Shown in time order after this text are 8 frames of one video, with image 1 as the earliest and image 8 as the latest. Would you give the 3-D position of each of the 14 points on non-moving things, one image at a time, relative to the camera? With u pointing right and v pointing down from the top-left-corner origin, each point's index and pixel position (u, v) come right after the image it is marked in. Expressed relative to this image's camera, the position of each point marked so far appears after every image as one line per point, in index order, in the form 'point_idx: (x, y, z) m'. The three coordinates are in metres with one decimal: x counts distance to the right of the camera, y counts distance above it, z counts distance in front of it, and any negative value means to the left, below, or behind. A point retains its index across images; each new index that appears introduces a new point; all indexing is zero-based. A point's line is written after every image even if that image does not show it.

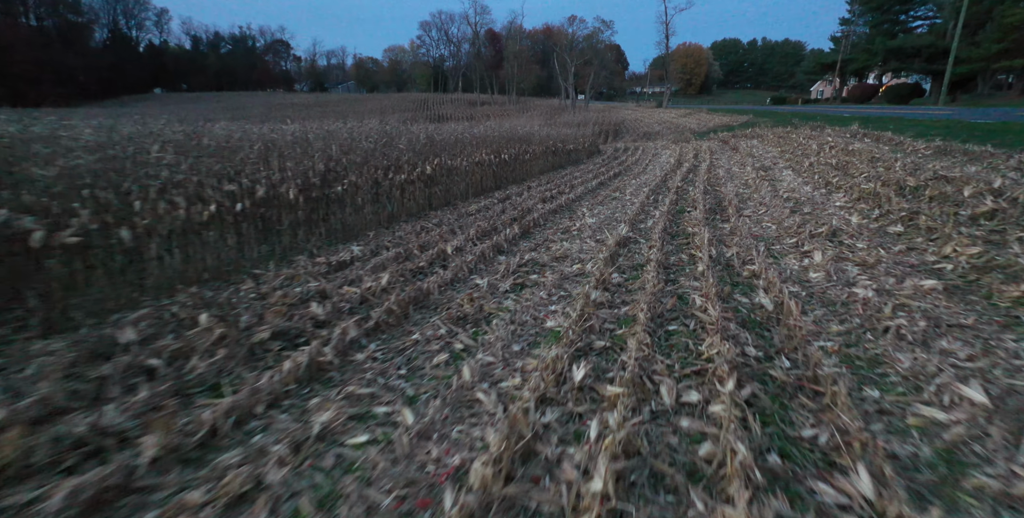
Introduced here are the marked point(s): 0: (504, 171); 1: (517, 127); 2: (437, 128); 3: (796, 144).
0: (-0.4, +2.1, +12.0) m
1: (+0.4, +4.9, +17.6) m
2: (-2.0, +3.4, +12.1) m
3: (+8.3, +3.2, +13.6) m
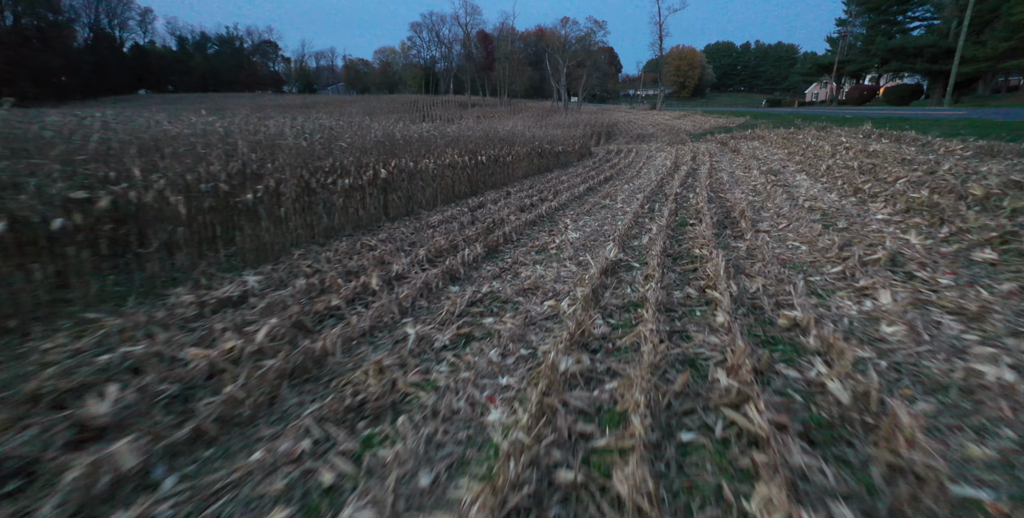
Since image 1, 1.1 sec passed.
0: (-0.9, +1.8, +10.7) m
1: (-0.1, +4.6, +16.4) m
2: (-2.5, +3.0, +10.9) m
3: (+7.8, +2.9, +12.5) m
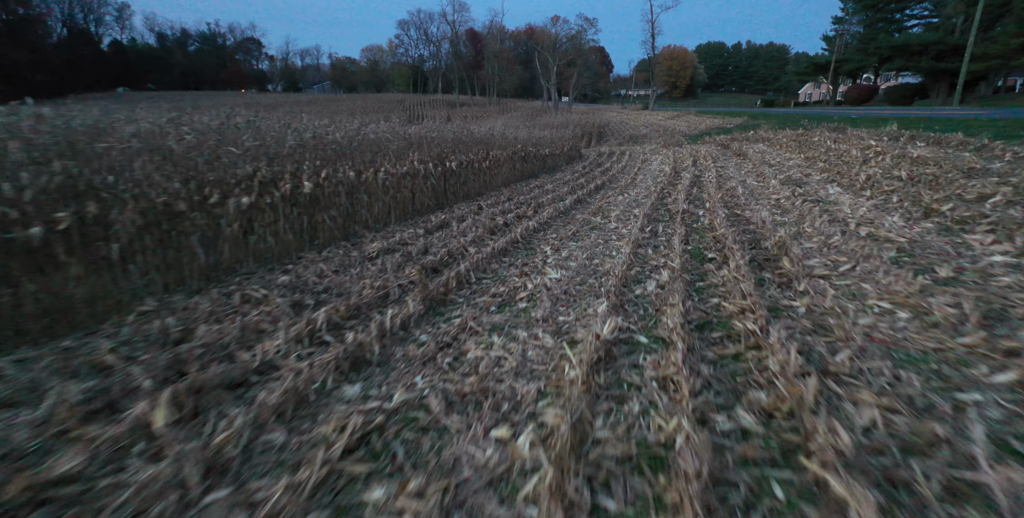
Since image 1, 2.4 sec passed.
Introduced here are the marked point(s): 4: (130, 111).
0: (-1.4, +1.3, +9.1) m
1: (-0.7, +4.1, +14.8) m
2: (-3.0, +2.6, +9.2) m
3: (+7.3, +2.4, +11.0) m
4: (-6.1, +2.3, +7.3) m
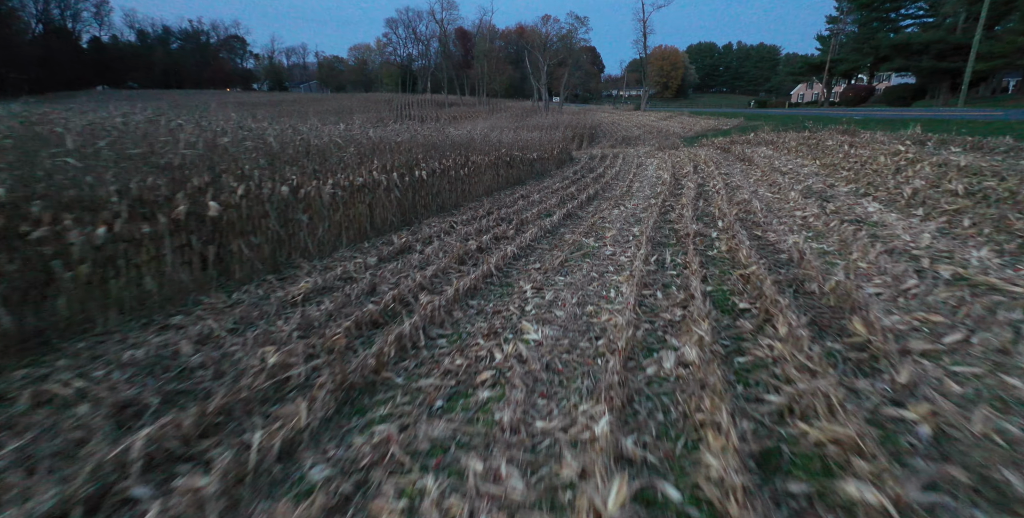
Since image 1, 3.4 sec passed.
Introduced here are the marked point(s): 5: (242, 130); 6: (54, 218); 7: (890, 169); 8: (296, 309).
0: (-1.8, +0.9, +7.8) m
1: (-1.2, +3.7, +13.5) m
2: (-3.3, +2.2, +7.8) m
3: (+6.9, +2.1, +9.9) m
4: (-6.4, +1.9, +5.9) m
5: (-3.7, +1.7, +6.3) m
6: (-3.2, +0.3, +3.2) m
7: (+6.4, +1.5, +7.8) m
8: (-1.8, -0.4, +3.9) m
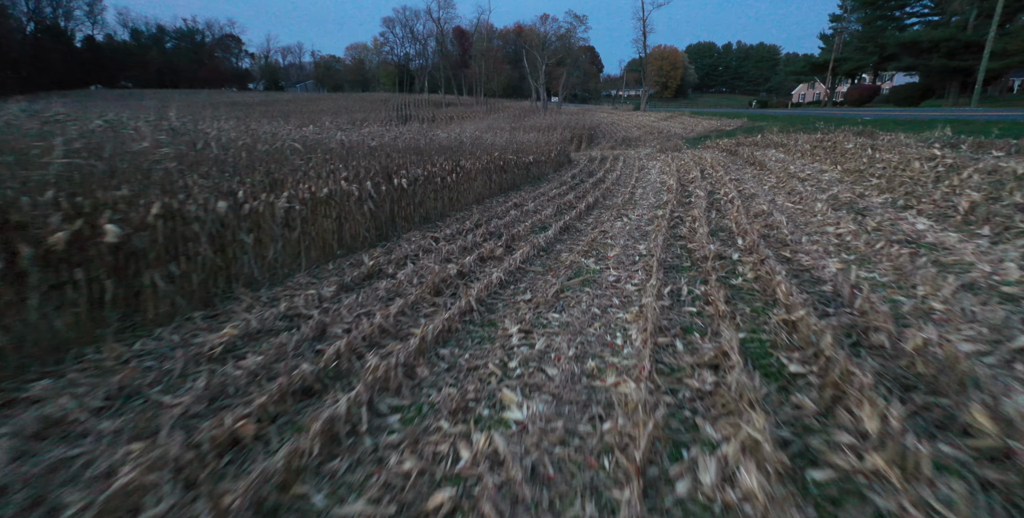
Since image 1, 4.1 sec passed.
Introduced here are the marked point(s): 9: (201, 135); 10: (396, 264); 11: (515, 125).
0: (-1.9, +0.6, +6.9) m
1: (-1.4, +3.4, +12.6) m
2: (-3.5, +1.9, +6.9) m
3: (+6.8, +1.8, +9.0) m
4: (-6.5, +1.6, +4.9) m
5: (-3.8, +1.5, +5.4) m
6: (-3.4, 0.0, +2.3) m
7: (+6.3, +1.2, +6.9) m
8: (-2.0, -0.7, +3.0) m
9: (-3.8, +1.5, +5.5) m
10: (-1.4, -0.1, +5.7) m
11: (+0.1, +5.7, +19.7) m
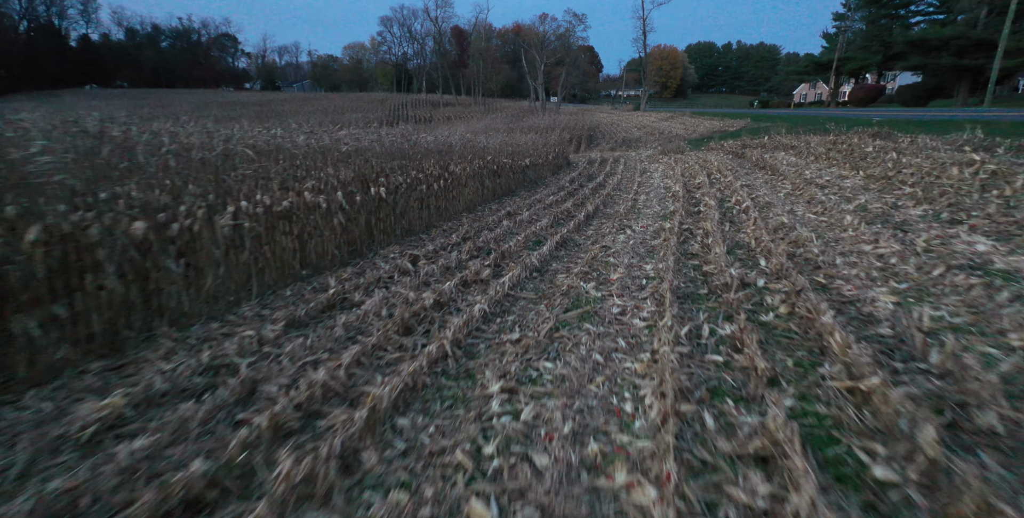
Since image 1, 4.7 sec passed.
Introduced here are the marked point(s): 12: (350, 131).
0: (-2.1, +0.4, +6.0) m
1: (-1.5, +3.2, +11.8) m
2: (-3.6, +1.6, +6.1) m
3: (+6.6, +1.5, +8.2) m
4: (-6.7, +1.4, +4.1) m
5: (-4.0, +1.2, +4.6) m
6: (-3.5, -0.3, +1.5) m
7: (+6.1, +1.0, +6.1) m
8: (-2.1, -1.0, +2.2) m
9: (-3.9, +1.2, +4.7) m
10: (-1.6, -0.3, +4.9) m
11: (0.0, +5.5, +18.9) m
12: (-3.1, +2.4, +8.7) m
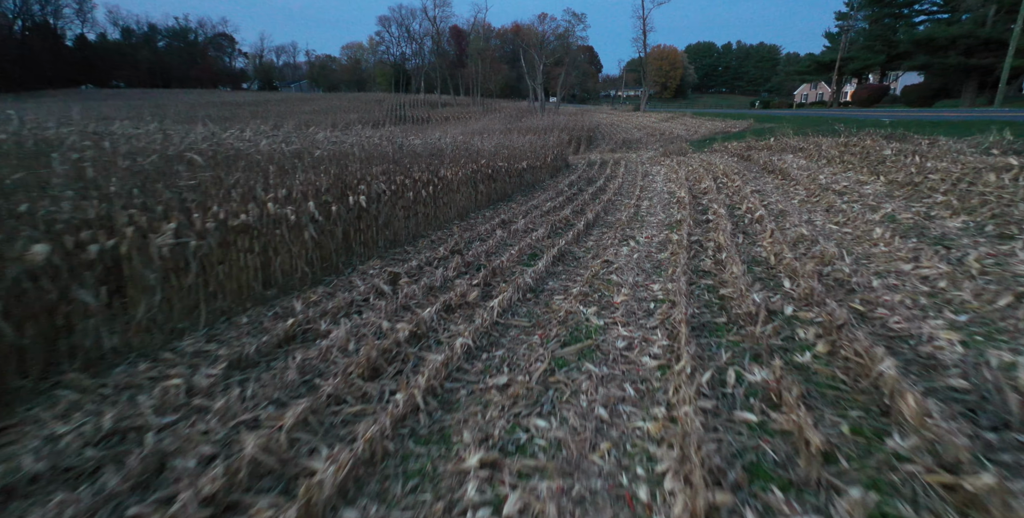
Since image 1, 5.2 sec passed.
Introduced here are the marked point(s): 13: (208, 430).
0: (-2.1, +0.2, +5.4) m
1: (-1.6, +3.0, +11.1) m
2: (-3.7, +1.4, +5.4) m
3: (+6.5, +1.3, +7.6) m
4: (-6.8, +1.2, +3.5) m
5: (-4.1, +1.0, +3.9) m
6: (-3.6, -0.5, +0.9) m
7: (+6.1, +0.8, +5.5) m
8: (-2.2, -1.2, +1.5) m
9: (-4.0, +1.0, +4.0) m
10: (-1.7, -0.5, +4.3) m
11: (-0.2, +5.2, +18.3) m
12: (-3.2, +2.2, +8.0) m
13: (-1.7, -0.9, +2.5) m
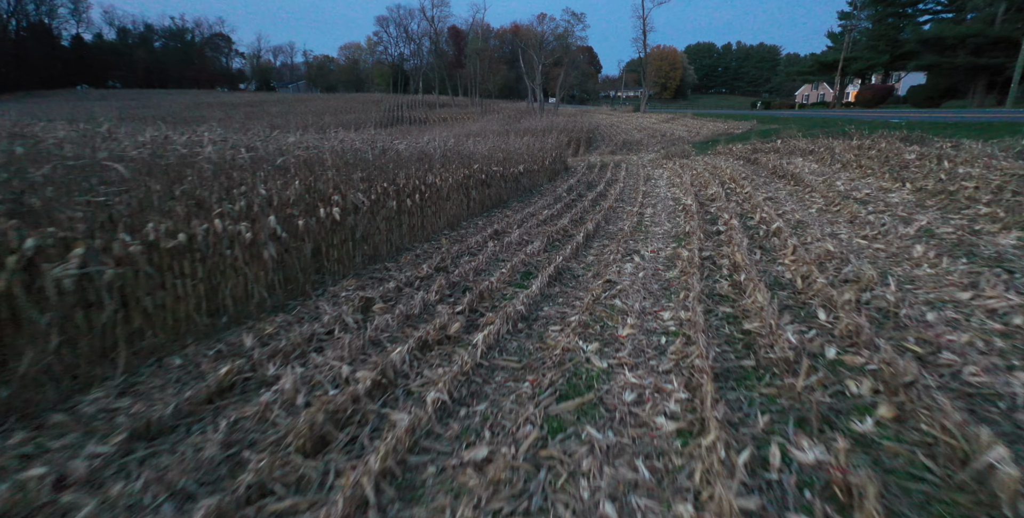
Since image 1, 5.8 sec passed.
0: (-2.3, -0.1, +4.7) m
1: (-1.8, +2.7, +10.4) m
2: (-3.8, +1.2, +4.7) m
3: (+6.4, +1.1, +6.9) m
4: (-6.9, +0.9, +2.8) m
5: (-4.2, +0.8, +3.2) m
6: (-3.7, -0.7, +0.1) m
7: (+5.9, +0.5, +4.8) m
8: (-2.3, -1.4, +0.8) m
9: (-4.1, +0.8, +3.3) m
10: (-1.8, -0.7, +3.6) m
11: (-0.3, +5.0, +17.6) m
12: (-3.3, +2.0, +7.3) m
13: (-1.8, -1.2, +1.8) m
